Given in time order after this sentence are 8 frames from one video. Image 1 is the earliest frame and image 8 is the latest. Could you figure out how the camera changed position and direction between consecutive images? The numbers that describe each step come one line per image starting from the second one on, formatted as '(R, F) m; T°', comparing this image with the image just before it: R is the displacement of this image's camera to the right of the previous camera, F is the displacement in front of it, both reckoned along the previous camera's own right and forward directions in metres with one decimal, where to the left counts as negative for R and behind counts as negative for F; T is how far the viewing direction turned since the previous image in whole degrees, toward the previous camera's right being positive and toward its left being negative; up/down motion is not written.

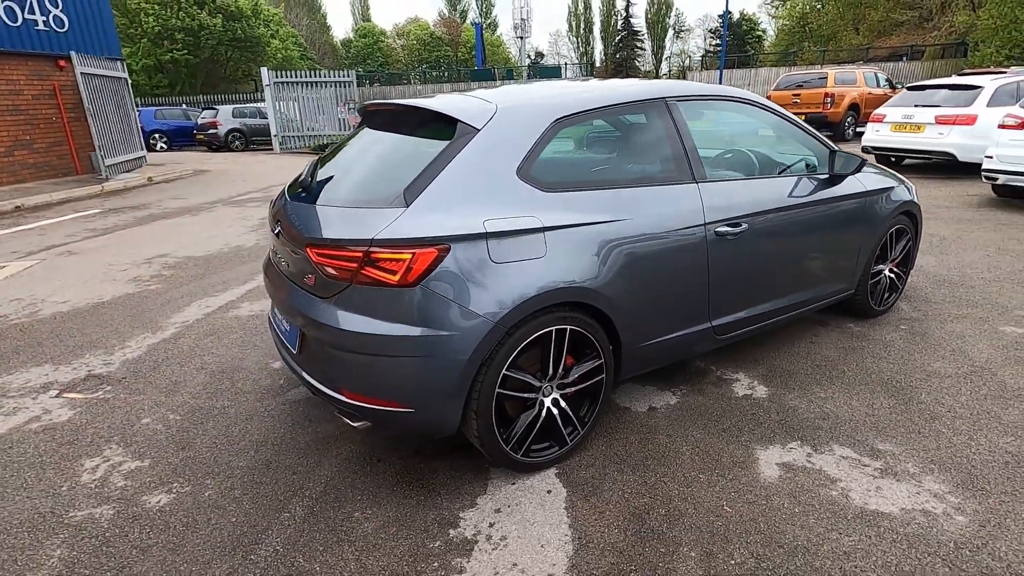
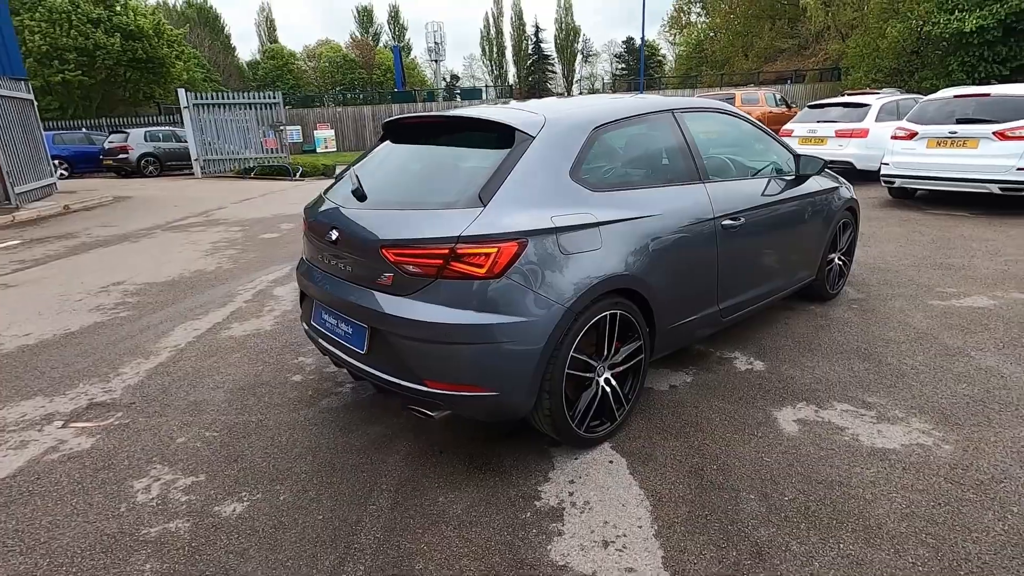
(-0.6, -0.2) m; +8°
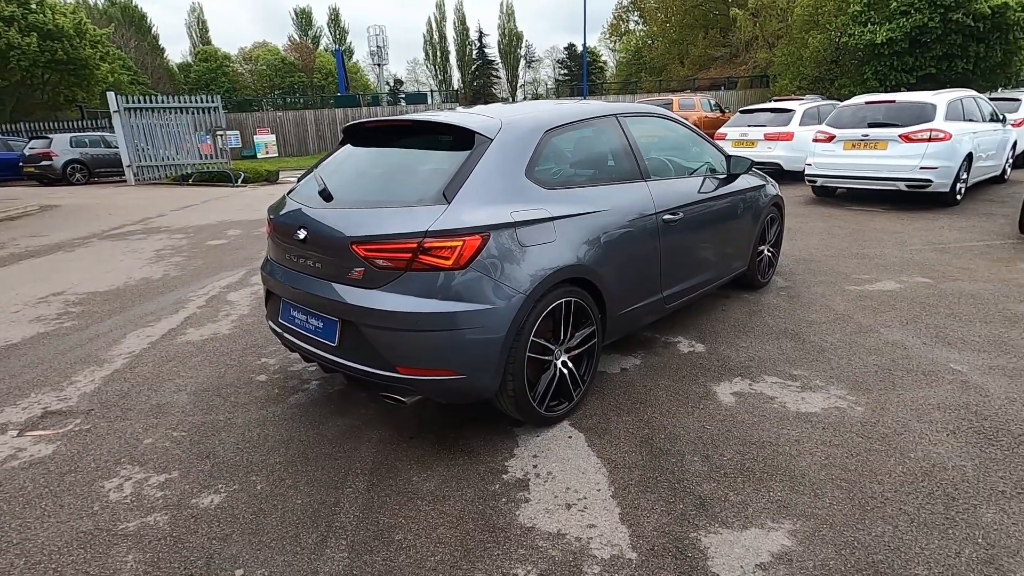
(-0.1, -0.2) m; +5°
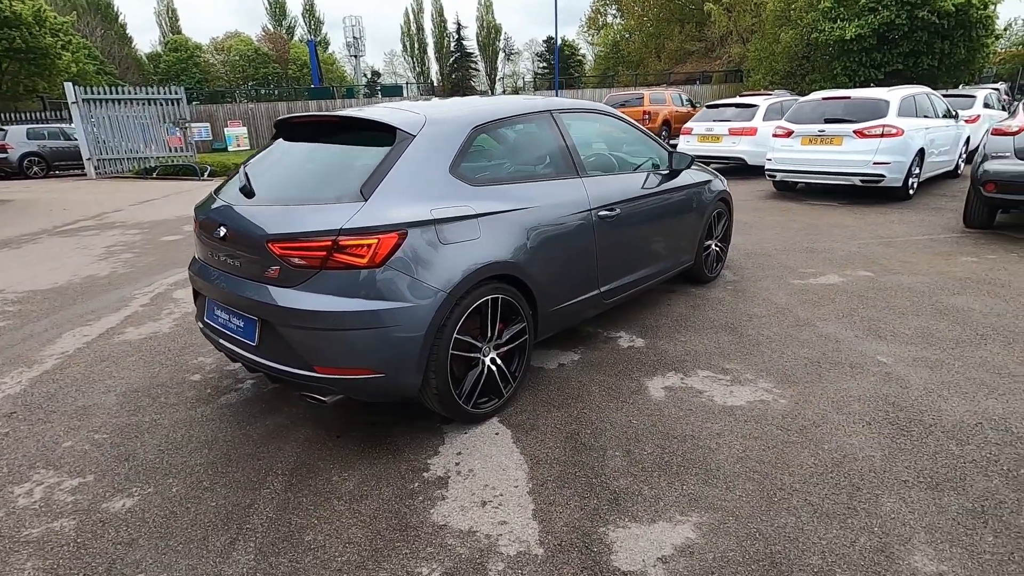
(+0.3, 0.0) m; +2°
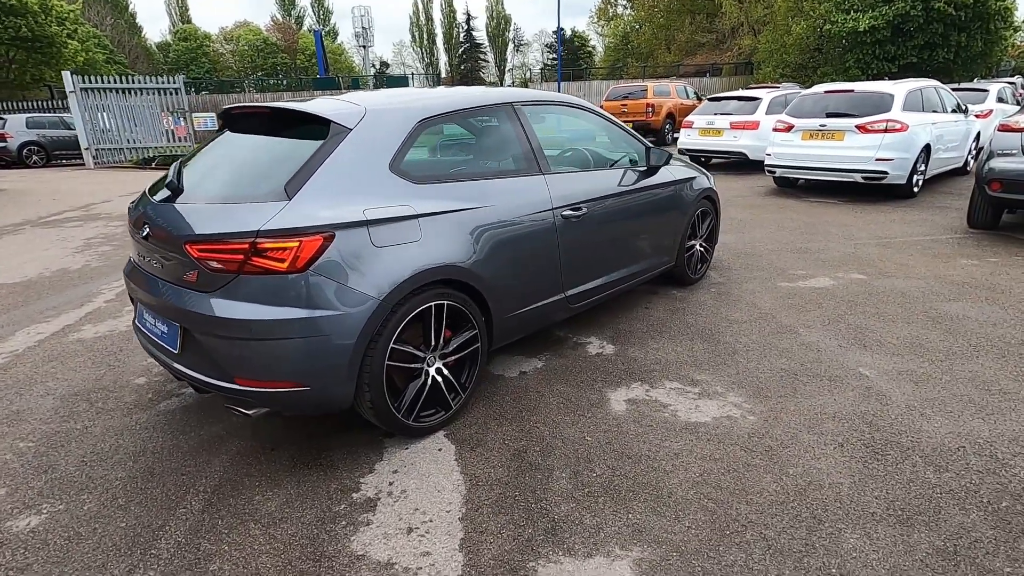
(+0.3, +0.2) m; -1°
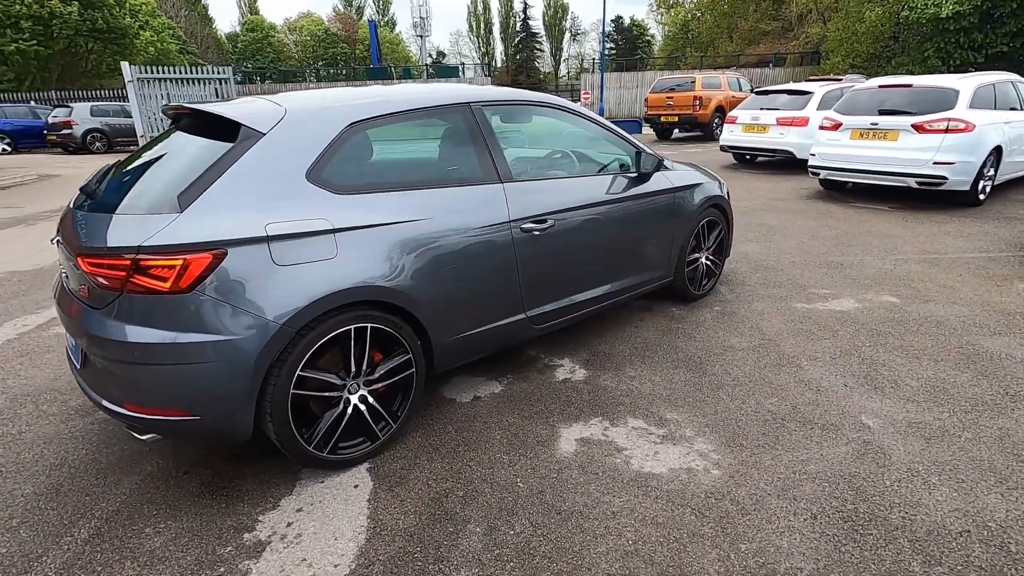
(+0.5, +0.3) m; -5°
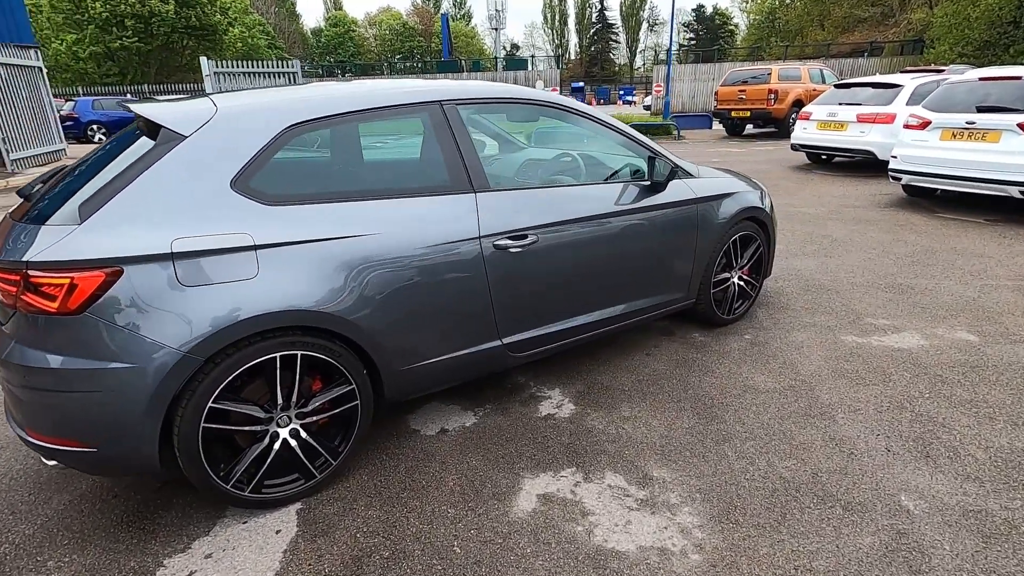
(+0.5, +0.4) m; -7°
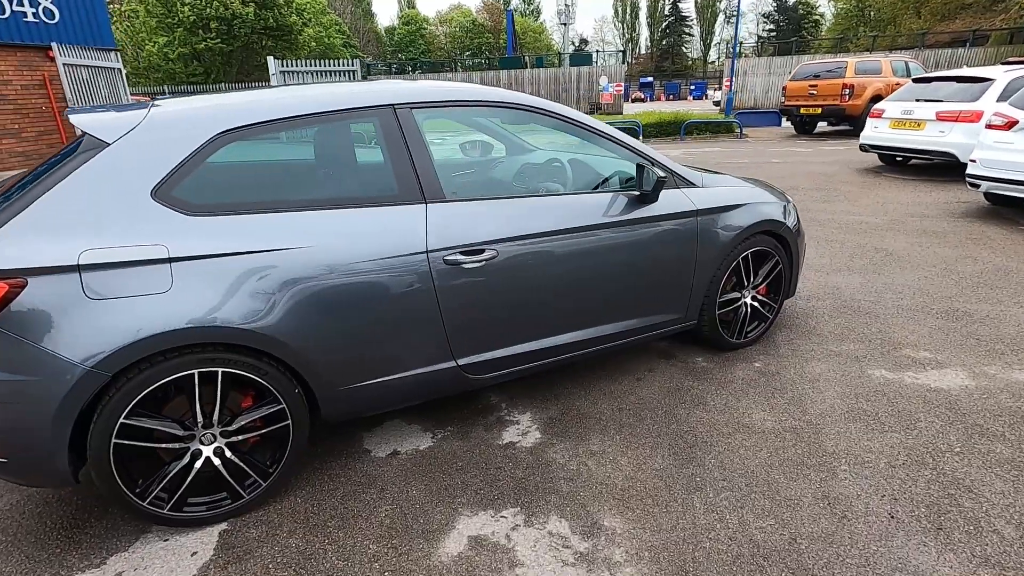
(+0.5, +0.2) m; -7°
